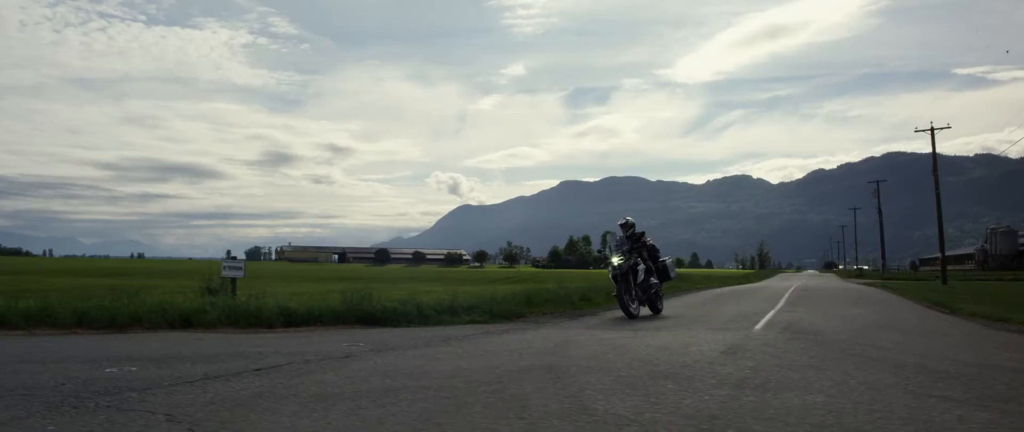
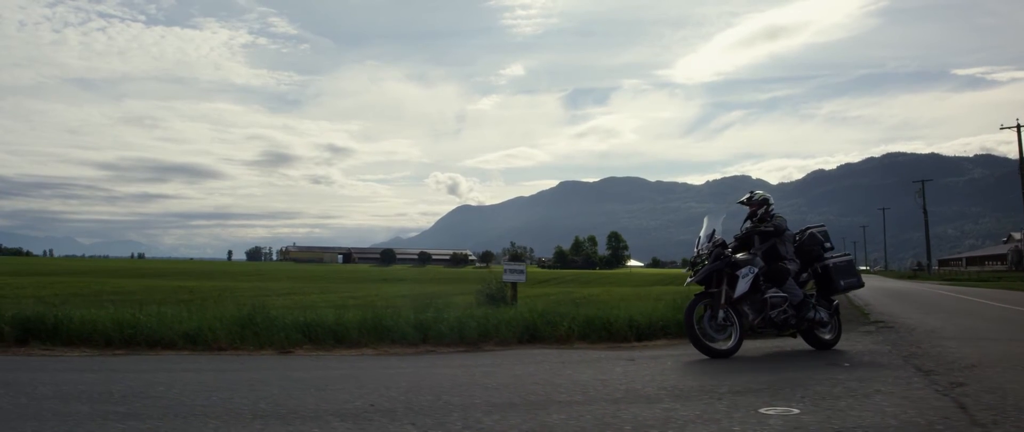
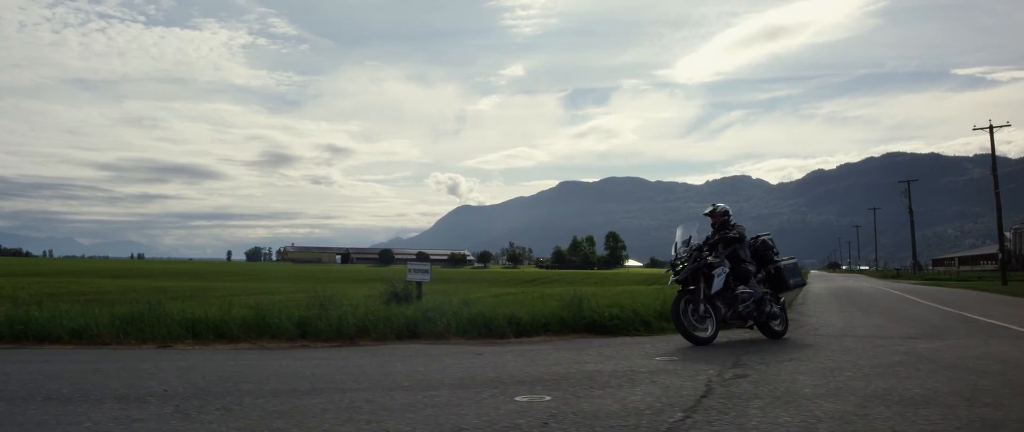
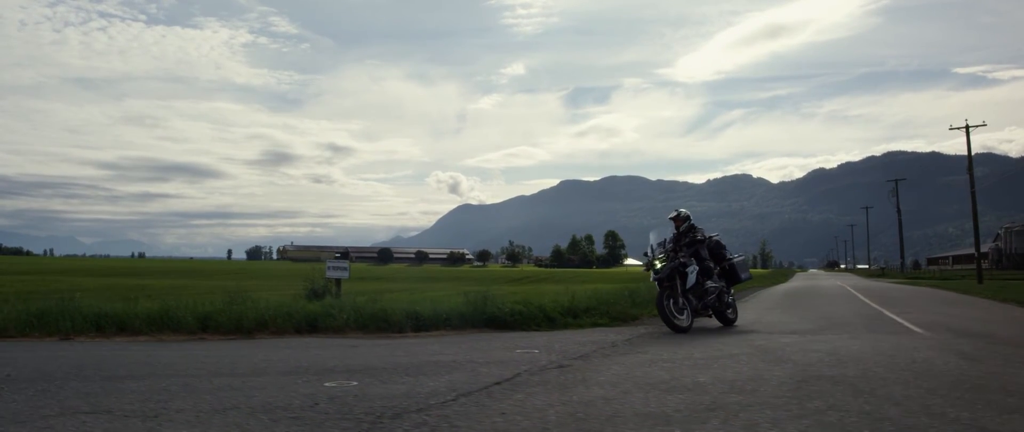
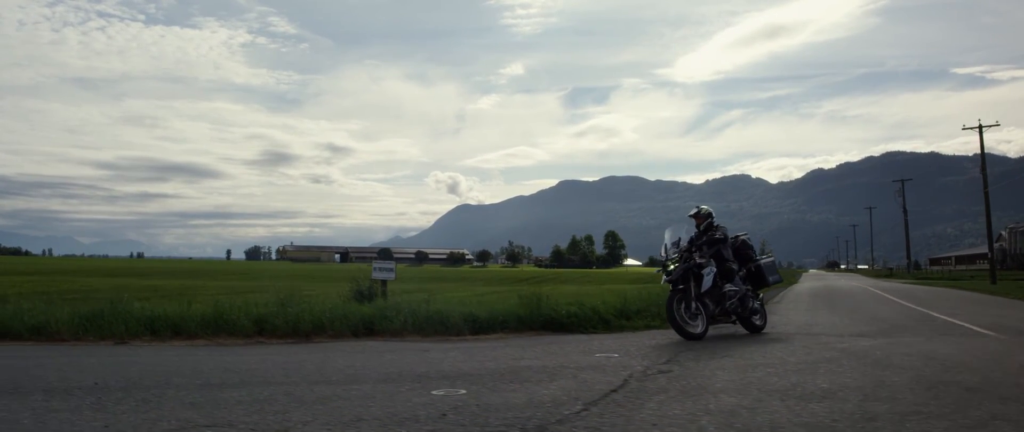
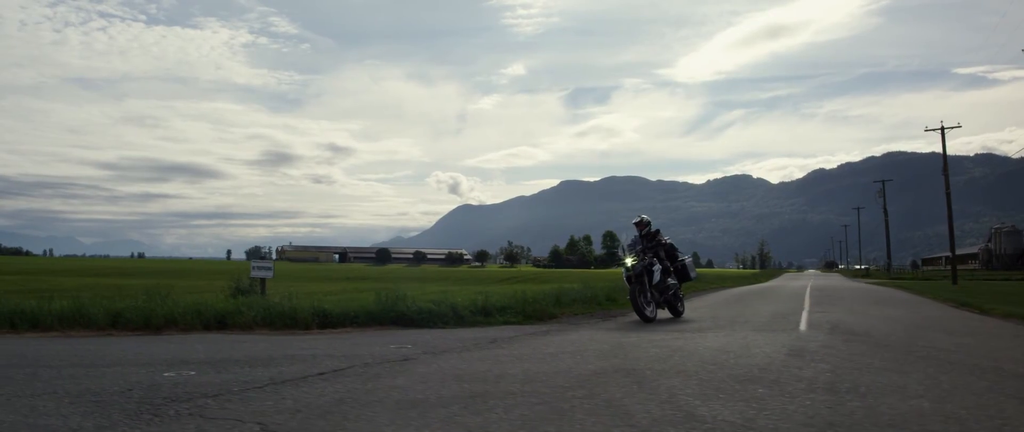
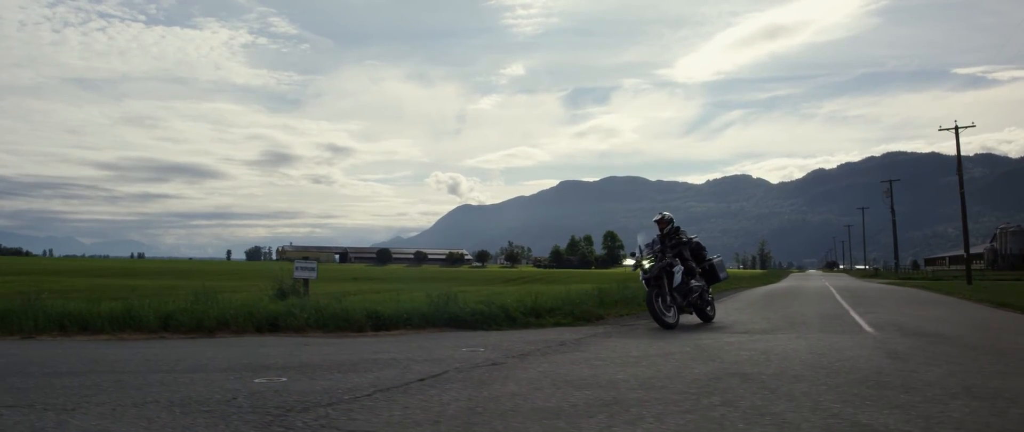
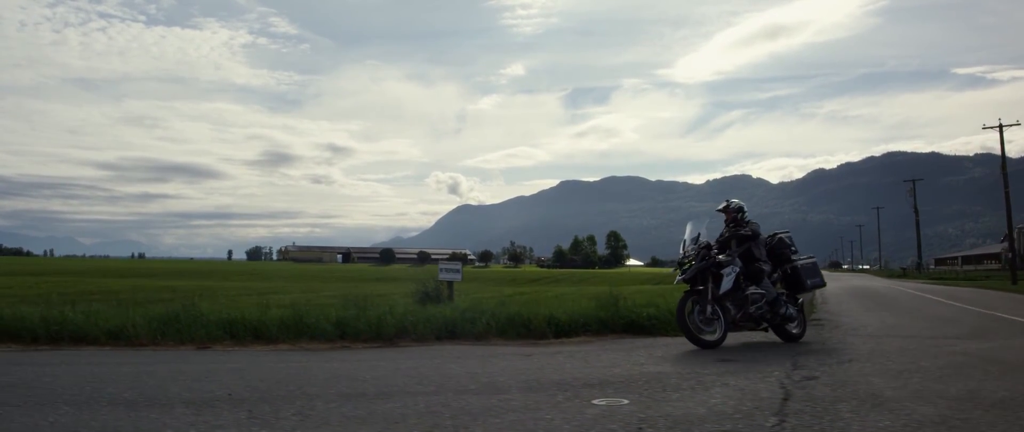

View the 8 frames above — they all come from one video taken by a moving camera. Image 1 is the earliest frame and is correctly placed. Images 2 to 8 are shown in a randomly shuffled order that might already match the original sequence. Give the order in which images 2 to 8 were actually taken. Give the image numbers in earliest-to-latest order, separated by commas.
6, 7, 4, 5, 3, 8, 2
